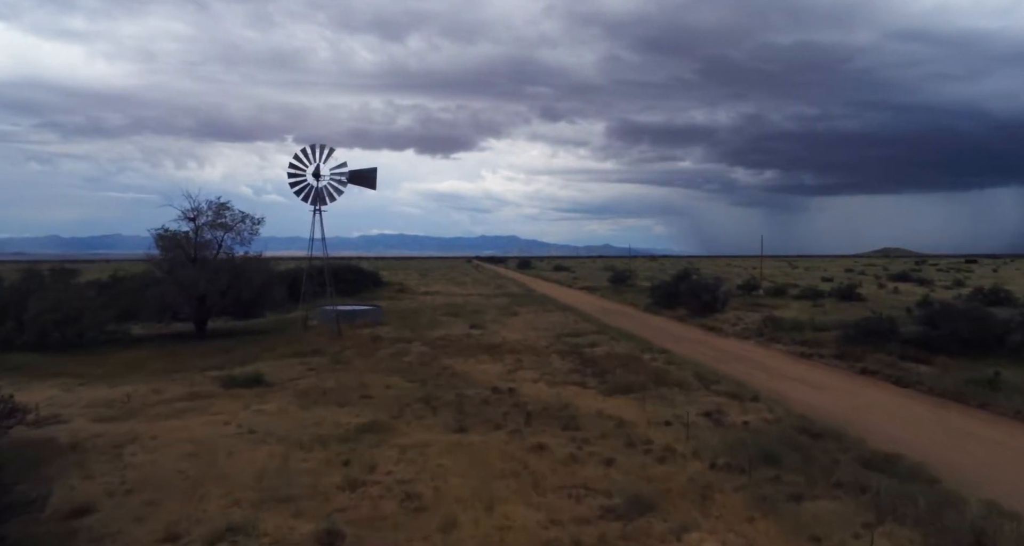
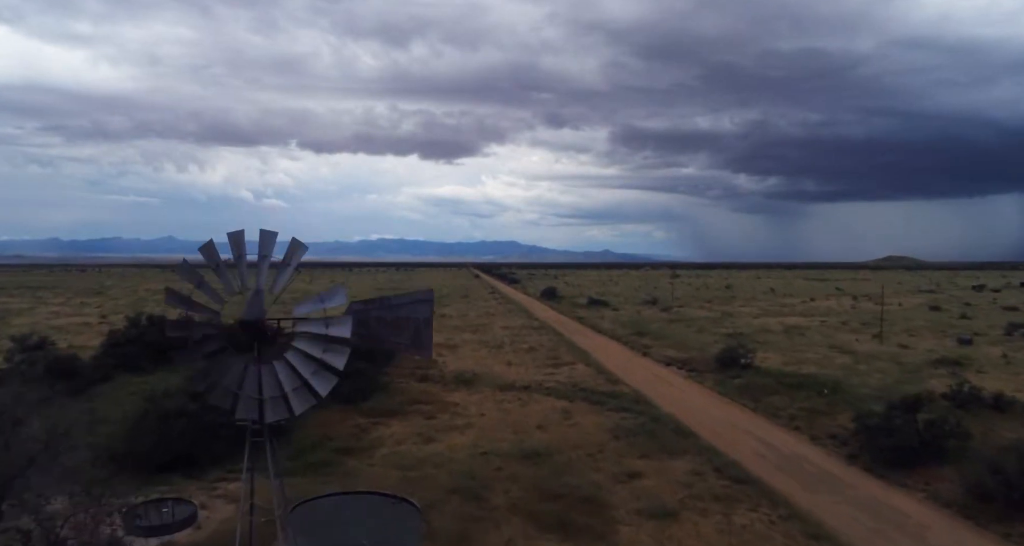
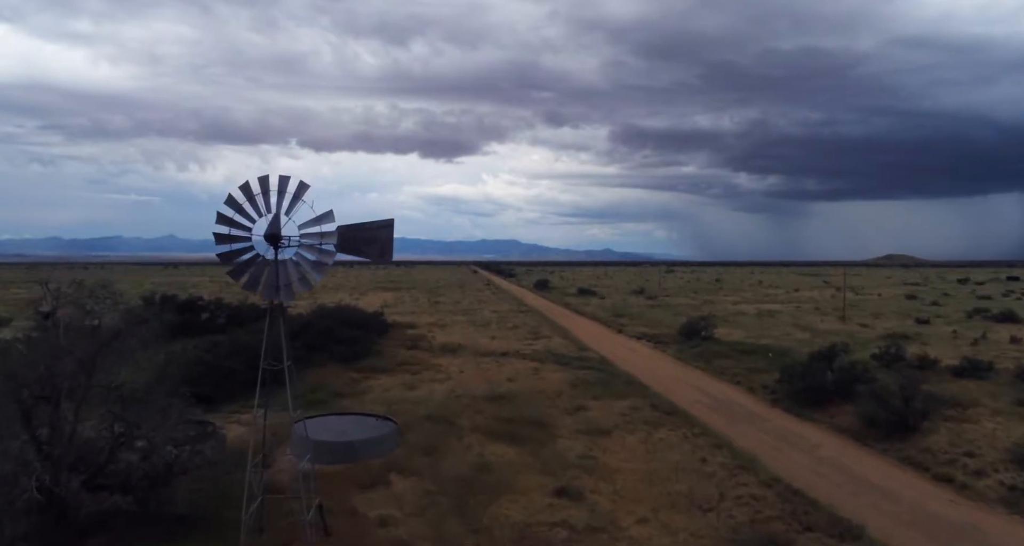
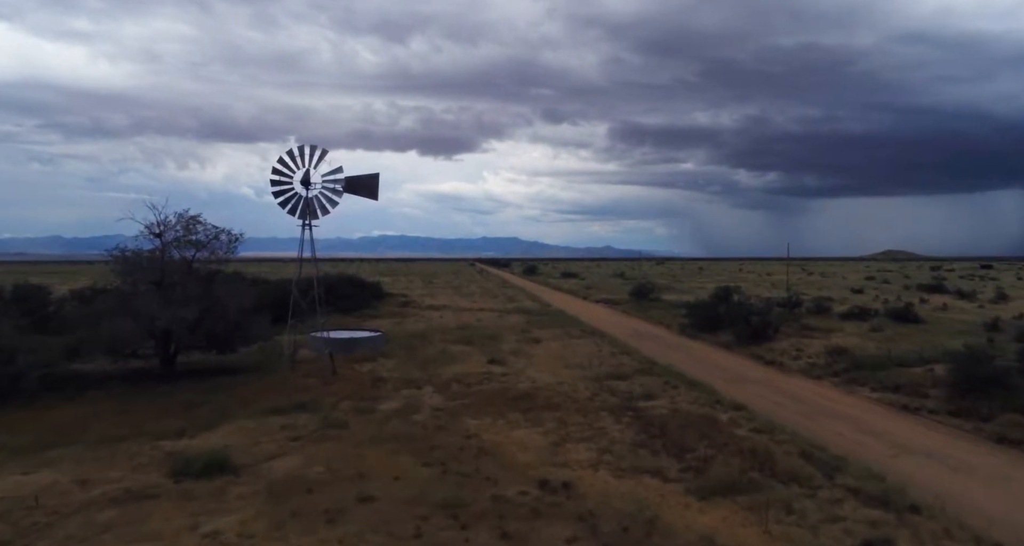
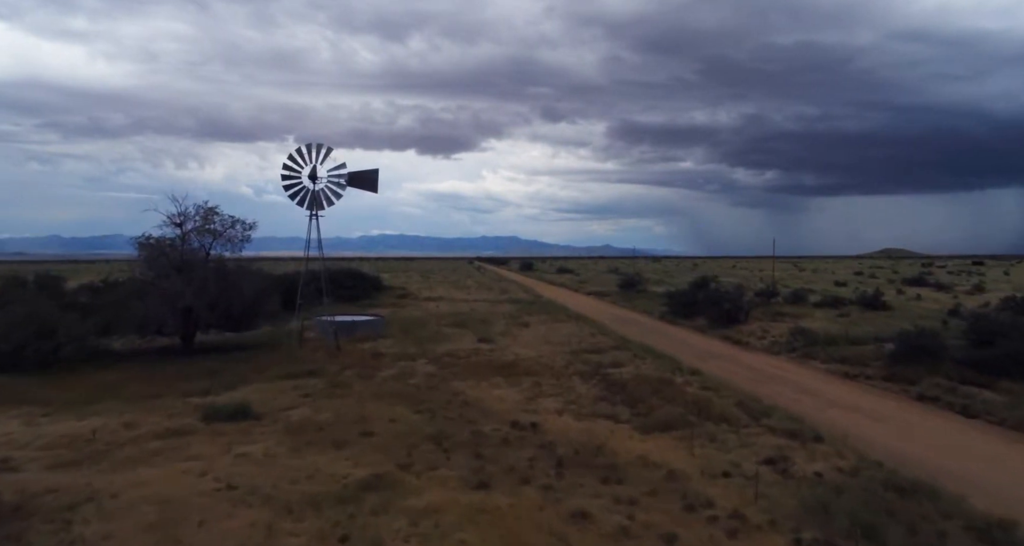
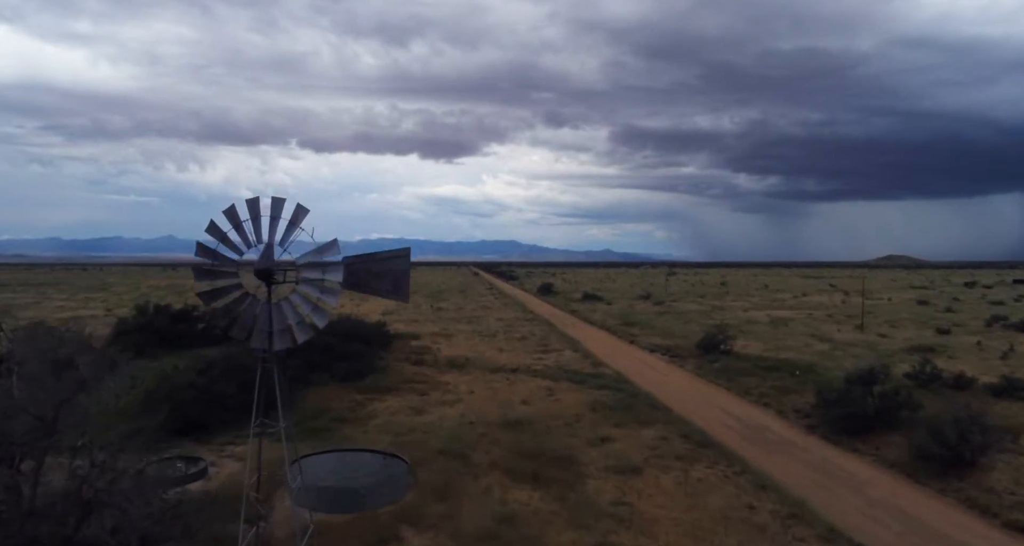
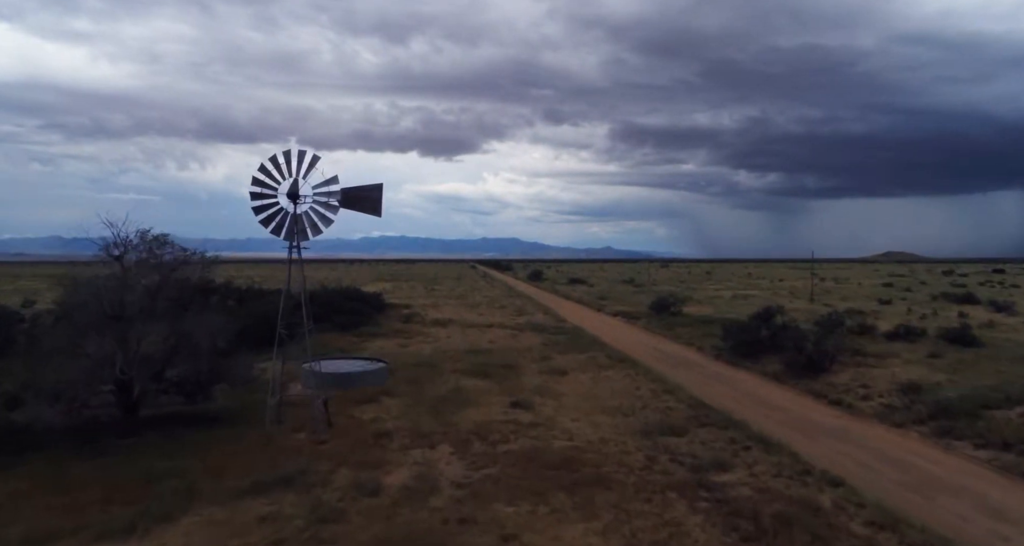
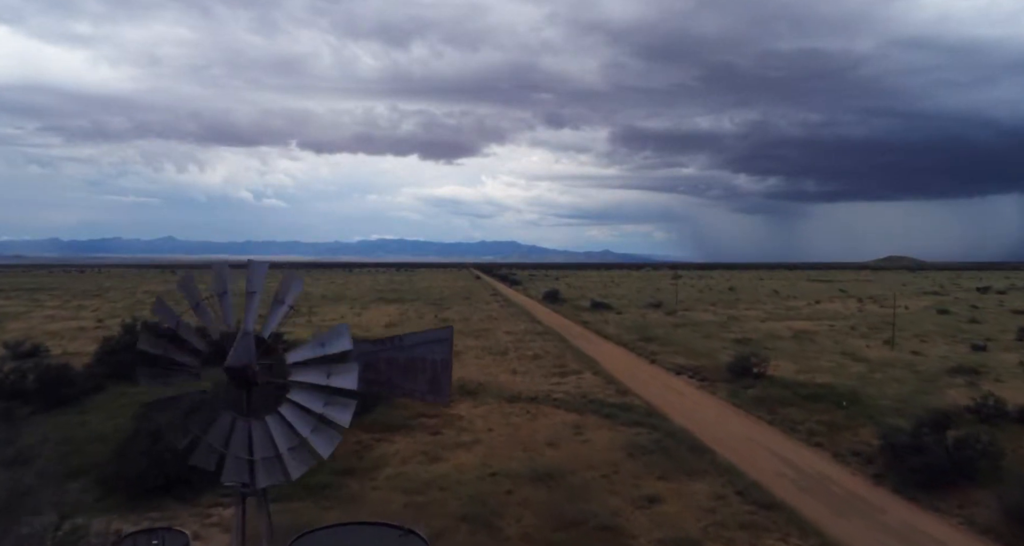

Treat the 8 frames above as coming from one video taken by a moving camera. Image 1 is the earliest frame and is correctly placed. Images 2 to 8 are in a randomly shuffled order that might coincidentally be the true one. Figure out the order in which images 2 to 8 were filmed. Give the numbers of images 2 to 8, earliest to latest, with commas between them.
5, 4, 7, 3, 6, 2, 8
